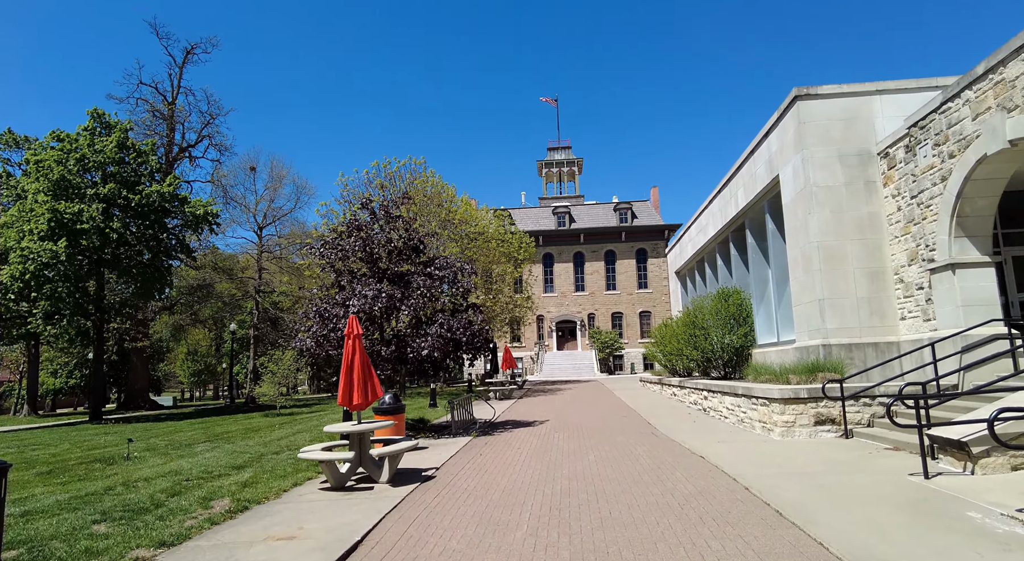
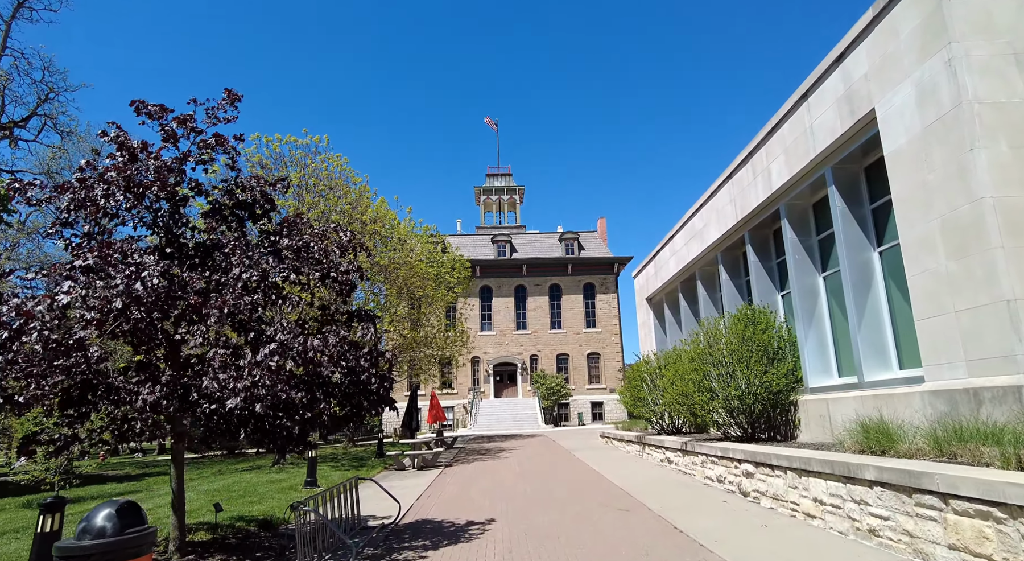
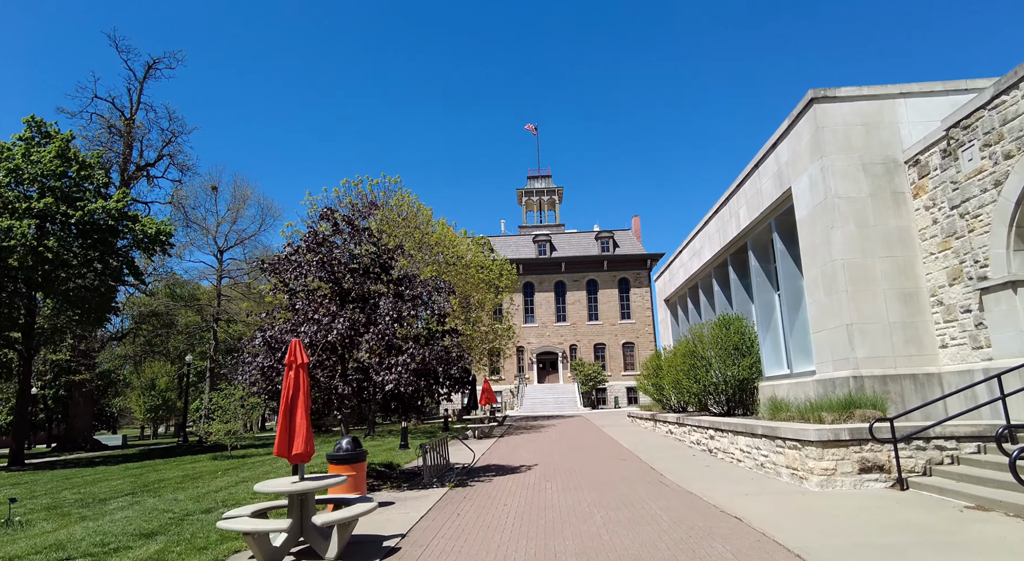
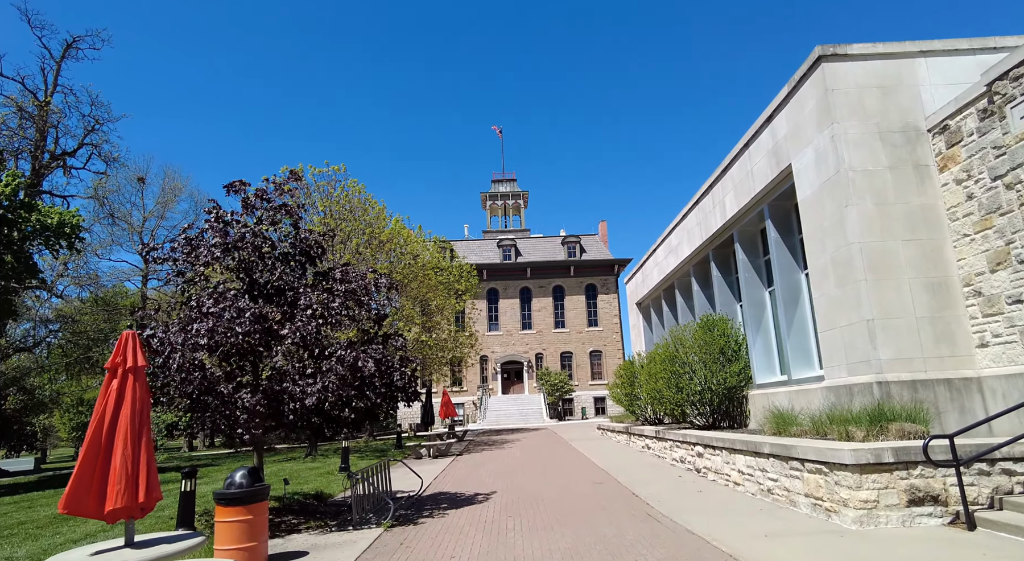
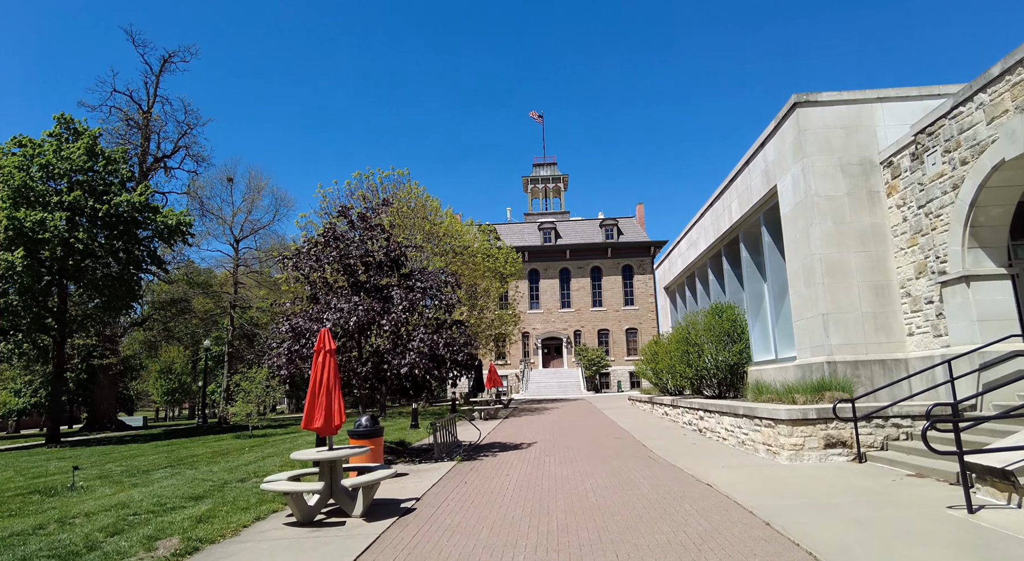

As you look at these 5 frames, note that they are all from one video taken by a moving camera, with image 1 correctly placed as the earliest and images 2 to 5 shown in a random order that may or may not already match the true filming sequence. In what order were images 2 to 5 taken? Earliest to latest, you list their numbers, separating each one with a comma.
5, 3, 4, 2
